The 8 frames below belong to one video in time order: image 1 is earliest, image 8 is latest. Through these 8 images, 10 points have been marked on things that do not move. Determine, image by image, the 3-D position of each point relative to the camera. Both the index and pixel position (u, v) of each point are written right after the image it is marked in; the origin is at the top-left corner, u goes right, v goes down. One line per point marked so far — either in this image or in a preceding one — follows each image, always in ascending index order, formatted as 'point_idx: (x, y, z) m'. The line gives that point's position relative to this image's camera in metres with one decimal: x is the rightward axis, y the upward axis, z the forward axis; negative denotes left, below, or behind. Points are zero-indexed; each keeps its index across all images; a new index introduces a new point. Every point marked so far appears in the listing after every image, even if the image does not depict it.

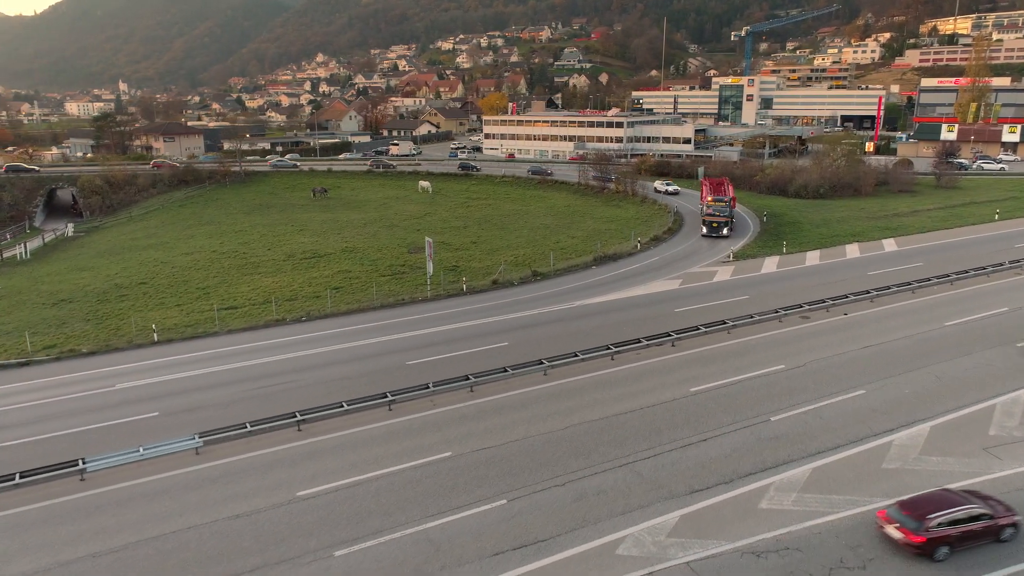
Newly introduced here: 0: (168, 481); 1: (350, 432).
0: (-8.0, -4.5, +17.0) m
1: (-4.3, -3.8, +19.2) m
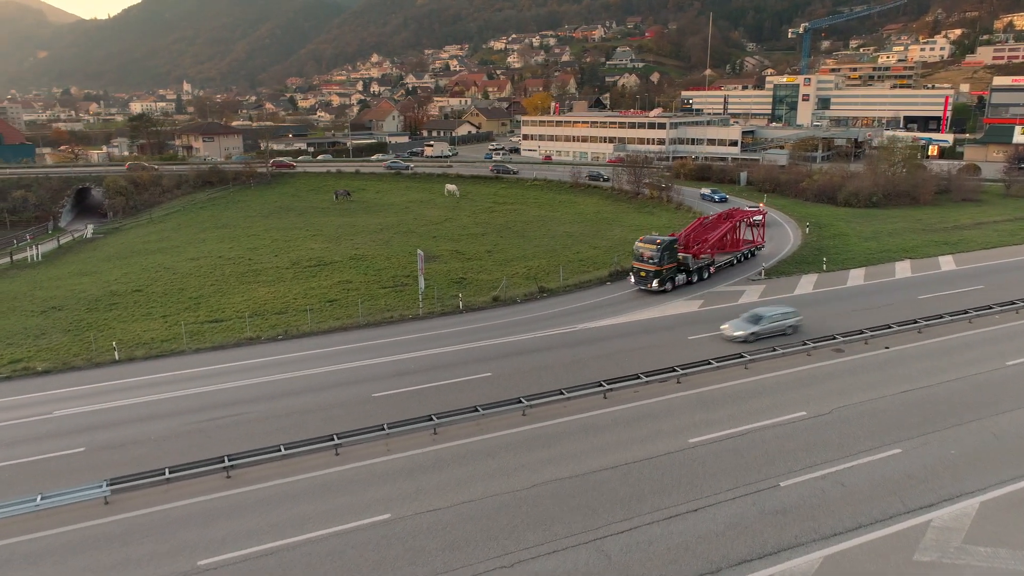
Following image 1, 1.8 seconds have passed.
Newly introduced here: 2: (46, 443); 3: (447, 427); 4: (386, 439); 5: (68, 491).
0: (-9.1, -5.1, +14.8) m
1: (-5.2, -4.5, +16.7) m
2: (-12.0, -4.0, +18.7) m
3: (-1.7, -3.6, +19.0) m
4: (-3.2, -3.8, +18.4) m
5: (-9.7, -4.4, +15.9) m
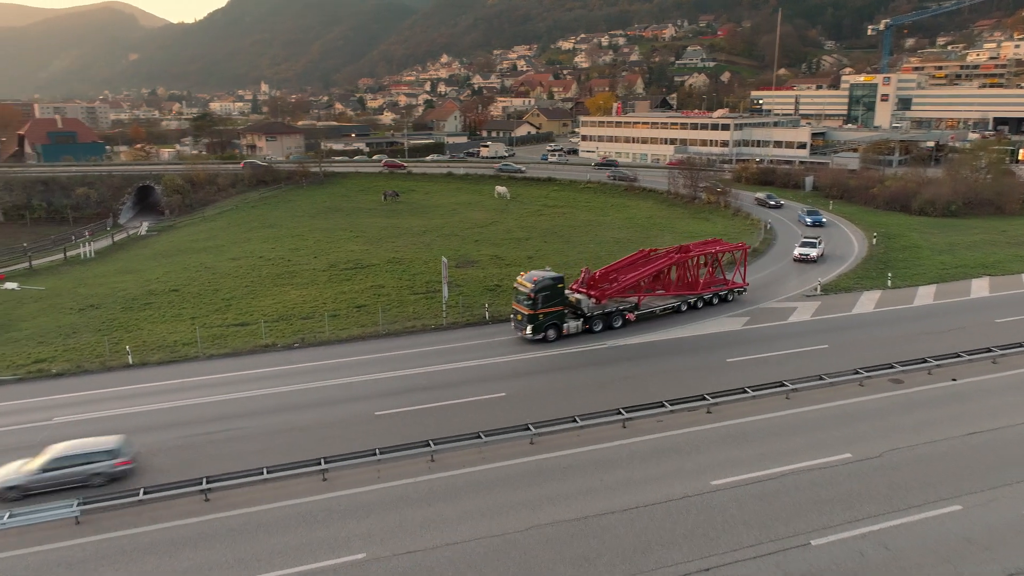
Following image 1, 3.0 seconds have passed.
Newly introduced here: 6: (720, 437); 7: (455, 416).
0: (-9.4, -5.2, +14.0) m
1: (-5.3, -4.7, +15.5) m
2: (-11.8, -4.1, +18.1) m
3: (-1.6, -4.0, +17.5) m
4: (-3.2, -4.1, +17.1) m
5: (-9.8, -4.5, +15.1) m
6: (+5.1, -3.7, +18.0) m
7: (-1.5, -3.4, +19.4) m
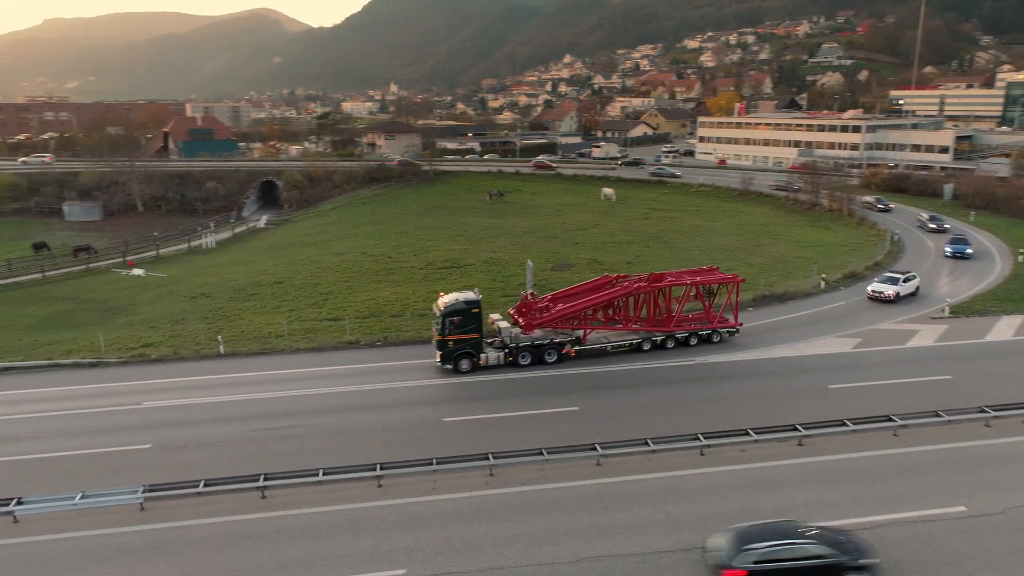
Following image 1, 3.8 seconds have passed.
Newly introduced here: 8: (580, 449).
0: (-8.4, -5.1, +14.4) m
1: (-4.2, -4.7, +15.3) m
2: (-10.2, -3.8, +18.9) m
3: (-0.2, -4.2, +16.7) m
4: (-1.8, -4.2, +16.5) m
5: (-8.7, -4.4, +15.6) m
6: (+6.6, -4.1, +16.2) m
7: (+0.2, -3.6, +18.5) m
8: (+1.6, -3.7, +16.9) m
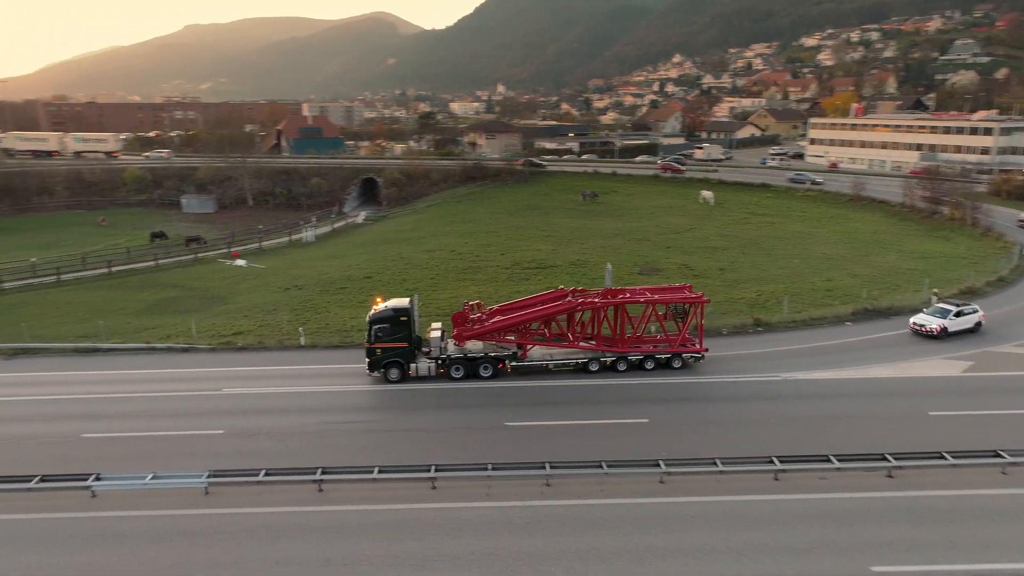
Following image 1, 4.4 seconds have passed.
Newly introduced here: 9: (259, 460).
0: (-7.4, -4.8, +15.0) m
1: (-3.1, -4.7, +15.3) m
2: (-8.5, -3.6, +19.6) m
3: (+1.1, -4.2, +16.1) m
4: (-0.5, -4.3, +16.1) m
5: (-7.5, -4.1, +16.2) m
6: (+7.8, -4.5, +14.6) m
7: (+1.8, -3.7, +17.8) m
8: (+2.9, -3.9, +16.1) m
9: (-5.9, -4.1, +17.1) m
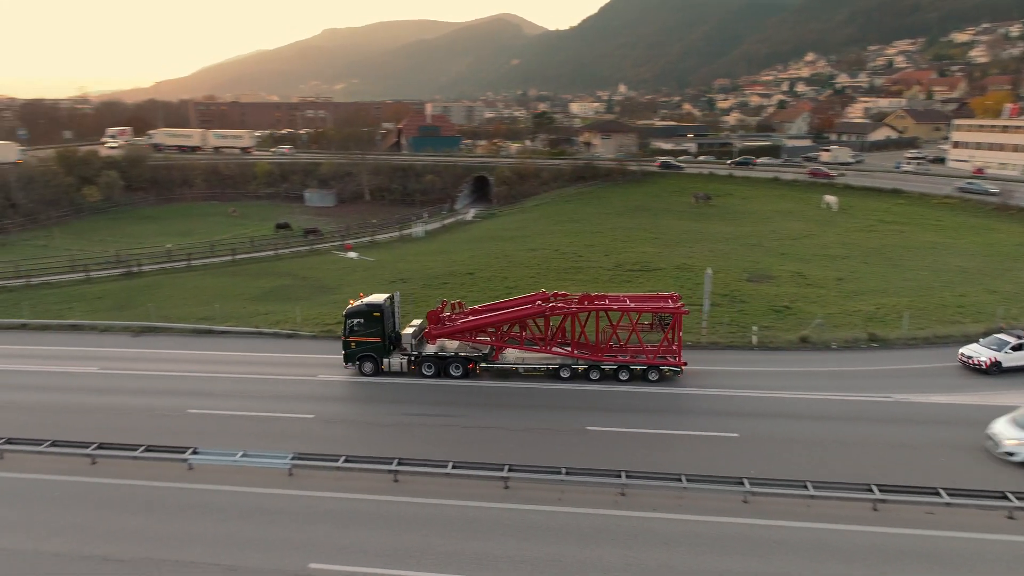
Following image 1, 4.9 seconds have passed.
0: (-5.9, -4.6, +15.7) m
1: (-1.6, -4.6, +15.3) m
2: (-6.2, -3.3, +20.5) m
3: (+2.7, -4.3, +15.5) m
4: (+1.1, -4.3, +15.8) m
5: (-5.7, -3.8, +16.9) m
6: (+9.0, -4.8, +13.0) m
7: (+3.7, -3.8, +17.1) m
8: (+4.5, -4.0, +15.2) m
9: (-4.1, -3.9, +17.5) m
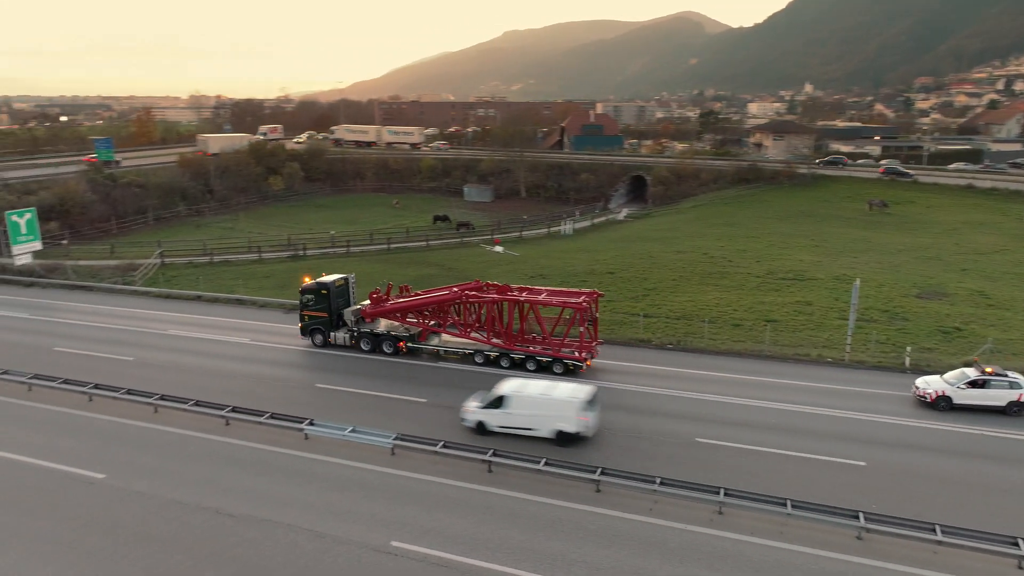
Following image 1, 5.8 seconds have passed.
0: (-3.9, -4.2, +16.5) m
1: (+0.3, -4.4, +15.2) m
2: (-3.0, -2.9, +21.2) m
3: (+4.5, -4.4, +14.4) m
4: (+3.0, -4.3, +15.0) m
5: (-3.4, -3.5, +17.6) m
6: (+10.1, -5.2, +10.6) m
7: (+5.8, -3.9, +15.7) m
8: (+6.1, -4.2, +13.7) m
9: (-1.6, -3.6, +17.8) m
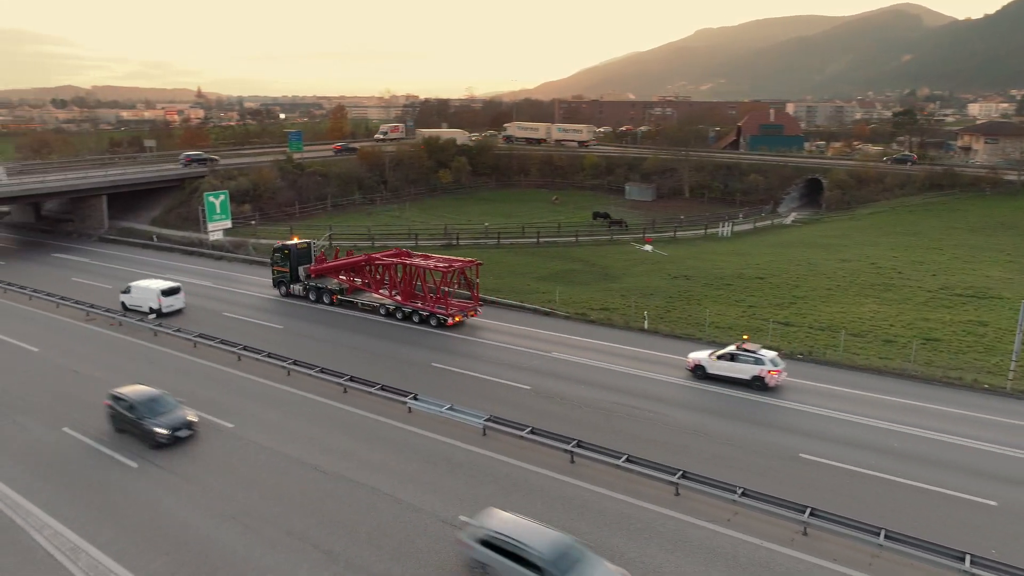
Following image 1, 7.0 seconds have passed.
0: (-1.9, -3.7, +17.2) m
1: (+1.8, -4.2, +14.9) m
2: (+0.2, -2.5, +21.5) m
3: (+5.7, -4.5, +13.2) m
4: (+4.4, -4.2, +14.1) m
5: (-1.1, -3.1, +18.2) m
6: (+10.2, -5.6, +8.2) m
7: (+7.3, -4.1, +14.2) m
8: (+7.2, -4.4, +12.1) m
9: (+0.7, -3.3, +18.0) m
